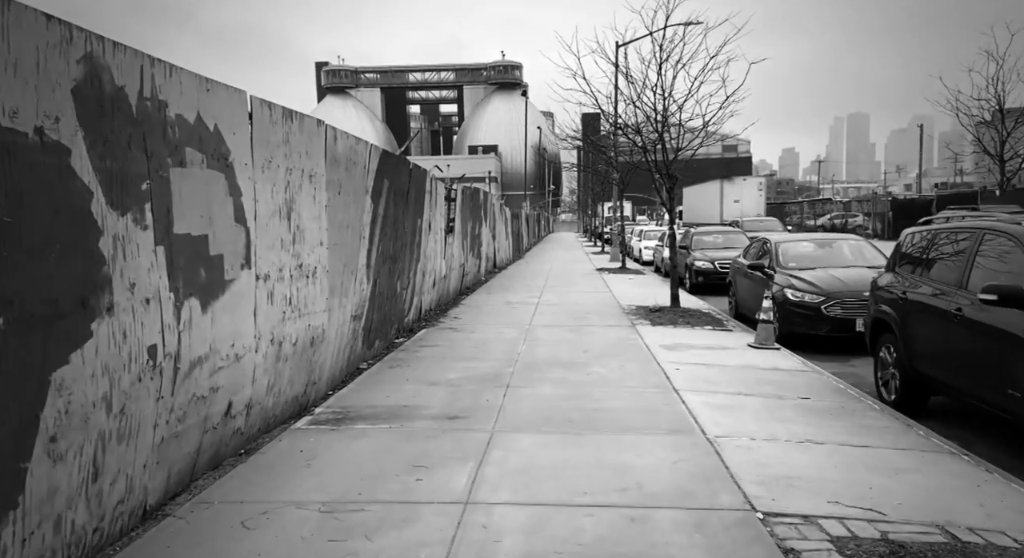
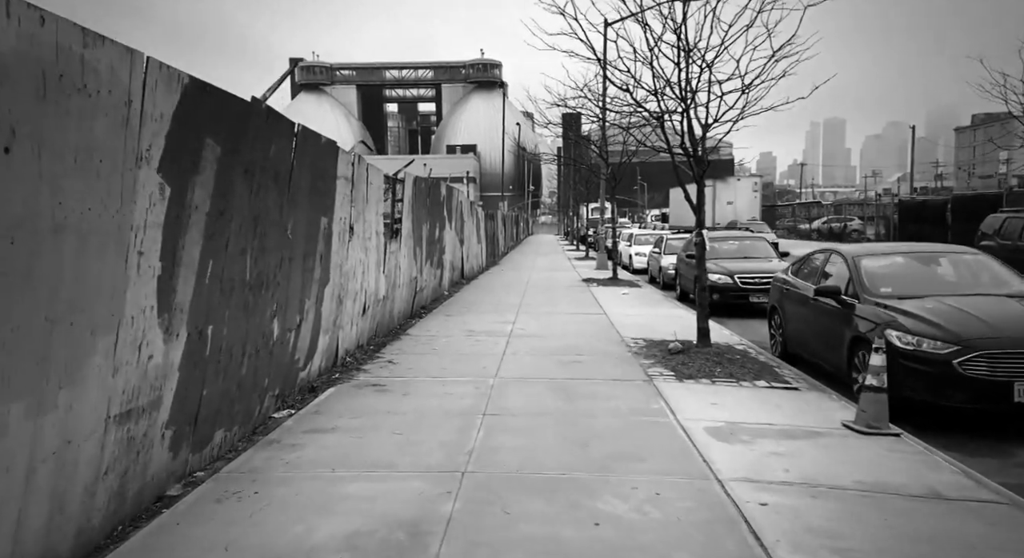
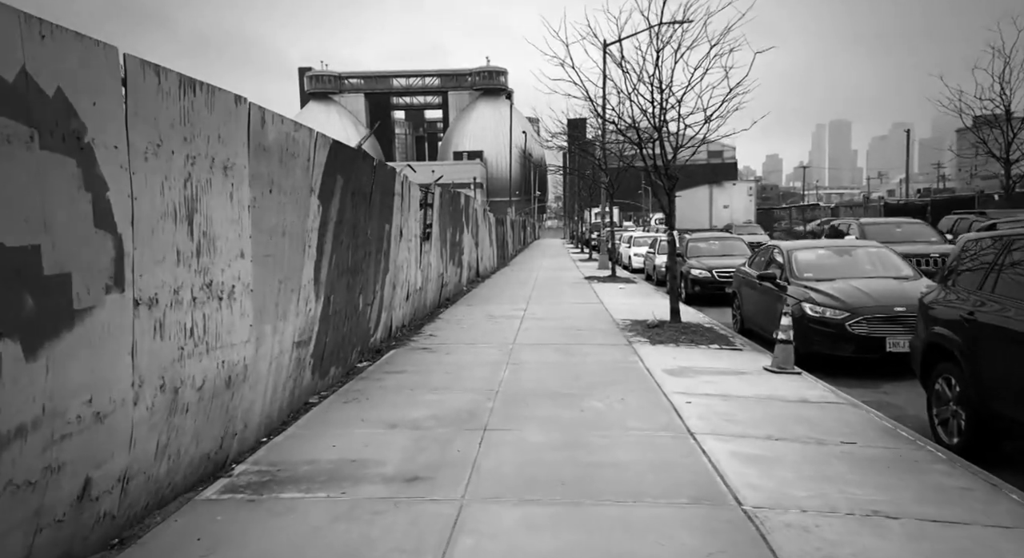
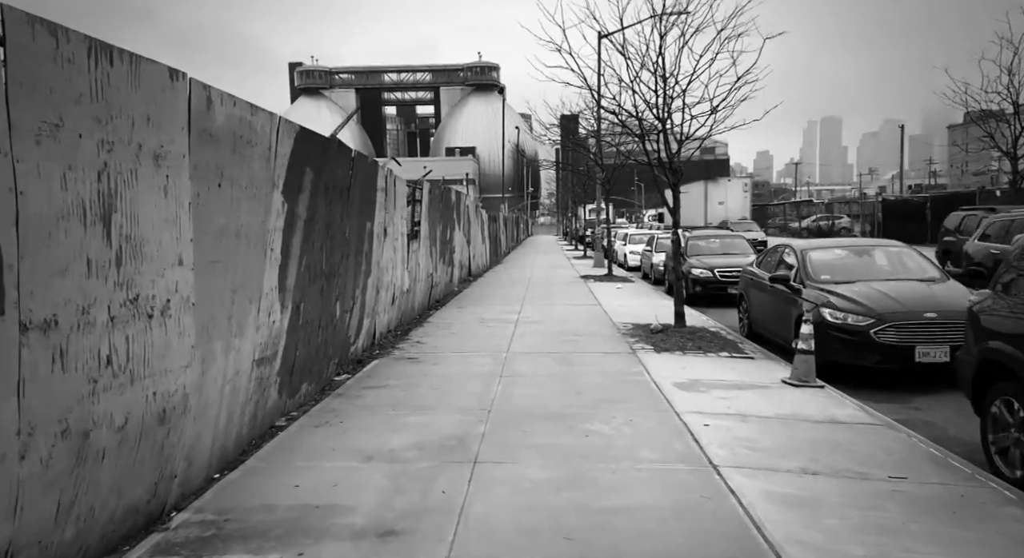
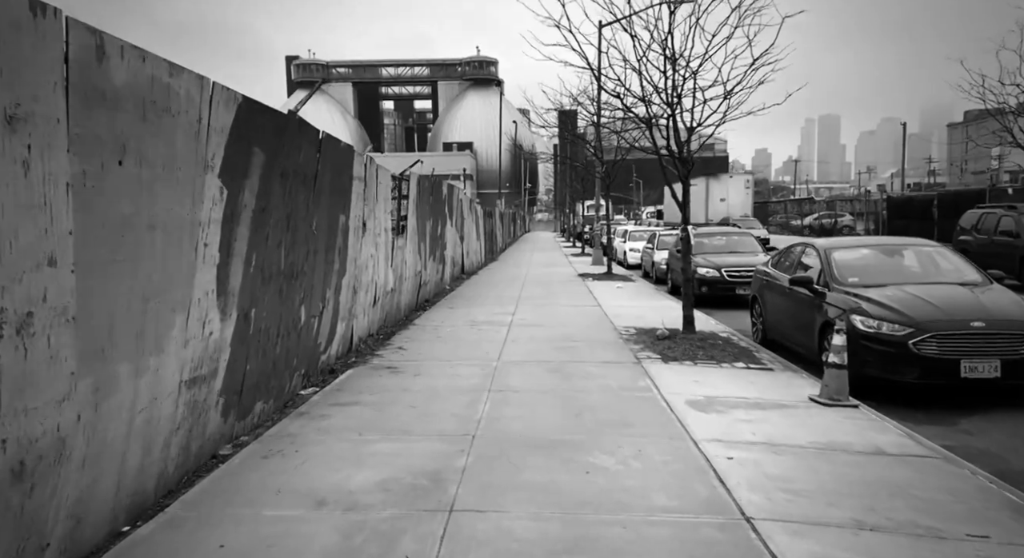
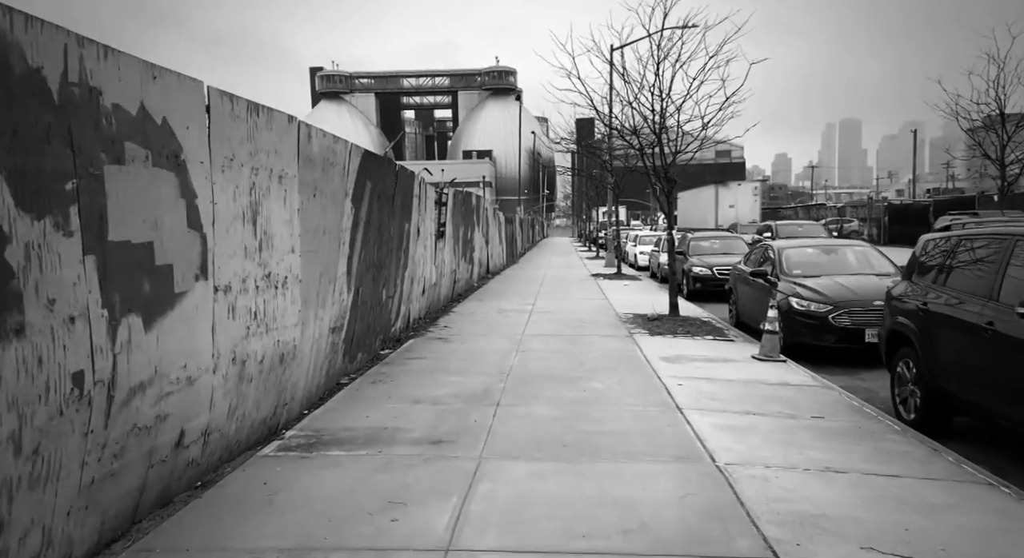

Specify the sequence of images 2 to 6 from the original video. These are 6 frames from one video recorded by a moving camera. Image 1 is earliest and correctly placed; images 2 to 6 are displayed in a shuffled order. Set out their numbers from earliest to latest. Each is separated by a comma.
6, 3, 4, 5, 2
